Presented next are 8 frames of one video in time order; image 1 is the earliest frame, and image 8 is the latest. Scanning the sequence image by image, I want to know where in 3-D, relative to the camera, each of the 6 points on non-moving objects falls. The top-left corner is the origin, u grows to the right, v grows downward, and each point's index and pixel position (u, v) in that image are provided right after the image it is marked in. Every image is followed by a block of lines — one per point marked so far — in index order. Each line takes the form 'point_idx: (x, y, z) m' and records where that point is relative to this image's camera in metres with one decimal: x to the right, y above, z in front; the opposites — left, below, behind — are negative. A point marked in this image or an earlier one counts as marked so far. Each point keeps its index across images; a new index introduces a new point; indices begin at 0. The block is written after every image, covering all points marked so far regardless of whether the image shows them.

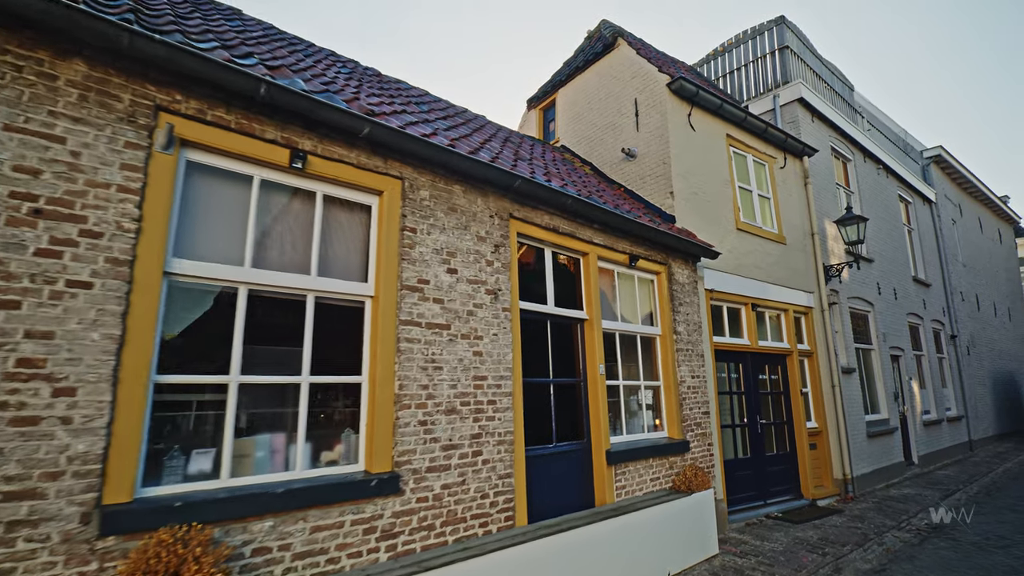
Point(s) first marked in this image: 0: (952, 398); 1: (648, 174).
0: (+11.5, -2.9, +13.4) m
1: (+2.0, +1.6, +7.5) m
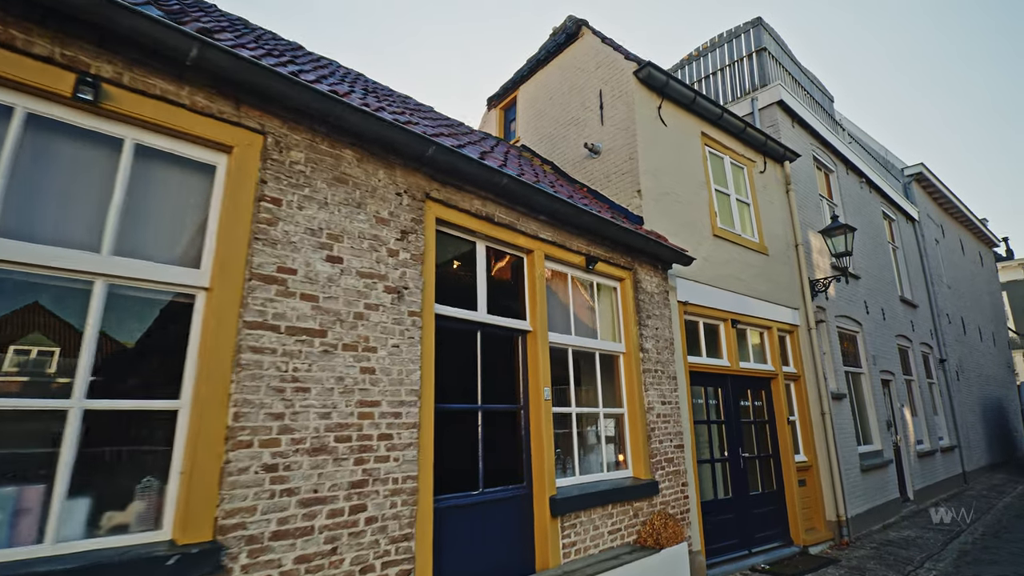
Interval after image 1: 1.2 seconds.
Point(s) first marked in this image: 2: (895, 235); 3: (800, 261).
0: (+10.6, -3.4, +12.6) m
1: (+1.3, +1.5, +6.6) m
2: (+9.7, +1.3, +13.0) m
3: (+4.6, +0.4, +8.1) m
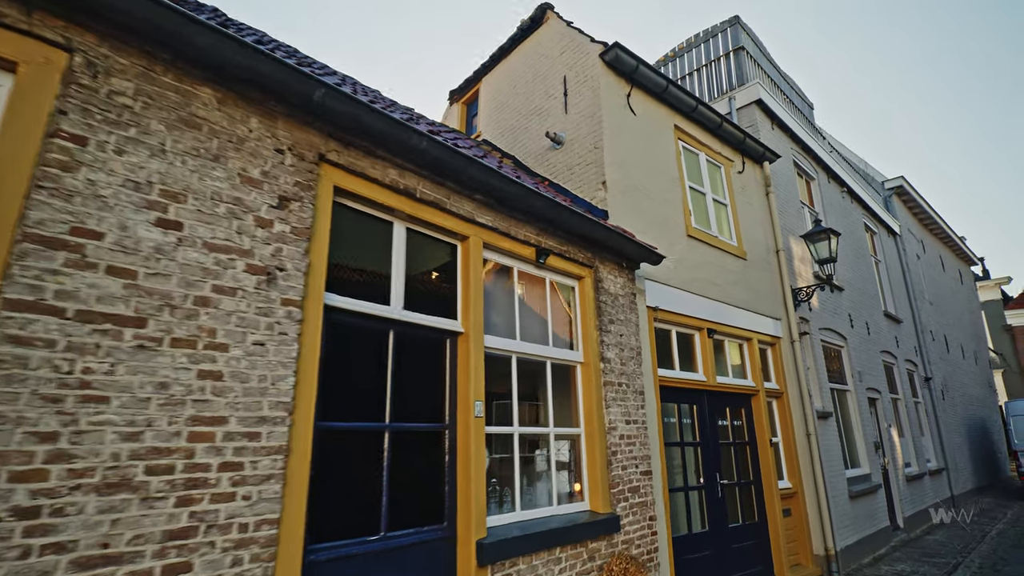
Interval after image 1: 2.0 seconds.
0: (+9.8, -3.8, +12.0) m
1: (+0.7, +1.5, +5.9) m
2: (+8.9, +1.0, +12.5) m
3: (+3.9, +0.3, +7.5) m
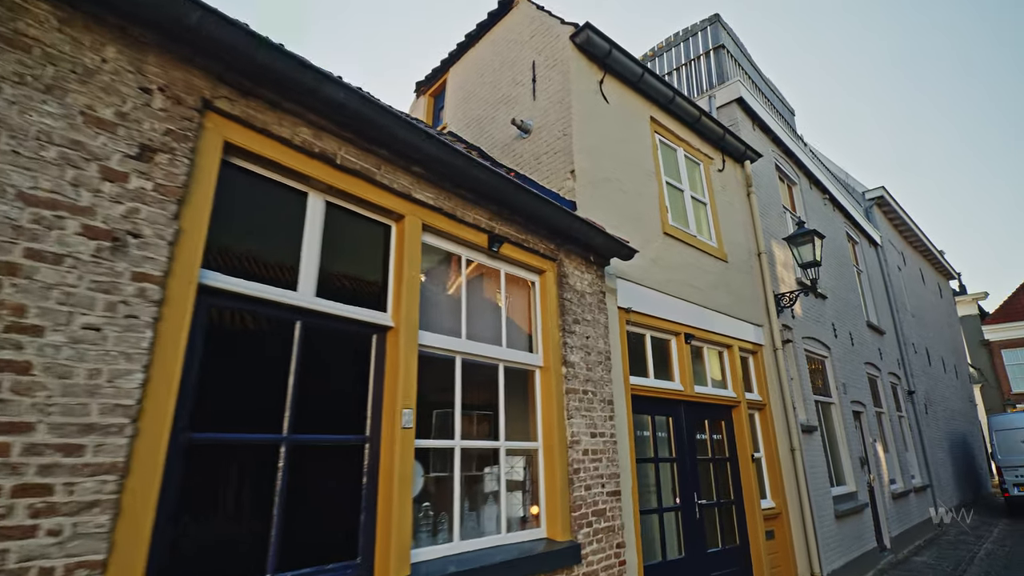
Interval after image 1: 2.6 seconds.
0: (+9.2, -4.0, +11.7) m
1: (+0.3, +1.5, +5.5) m
2: (+8.3, +0.7, +12.3) m
3: (+3.5, +0.2, +7.1) m
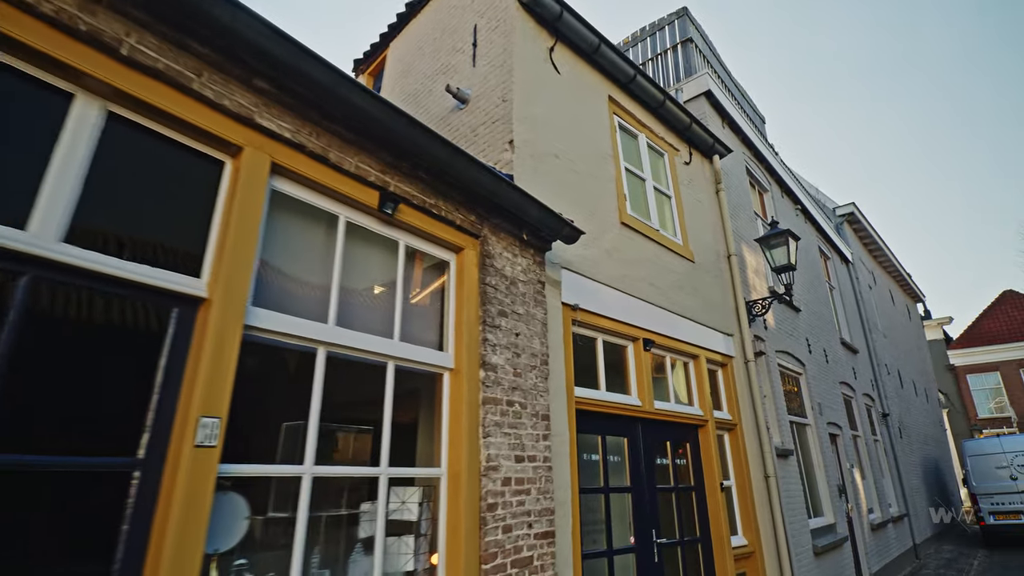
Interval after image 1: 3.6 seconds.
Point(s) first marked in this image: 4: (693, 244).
0: (+8.1, -4.4, +11.0) m
1: (-0.3, +1.5, +4.7) m
2: (+7.3, +0.3, +11.8) m
3: (+2.8, +0.1, +6.4) m
4: (+2.1, +0.5, +5.9) m
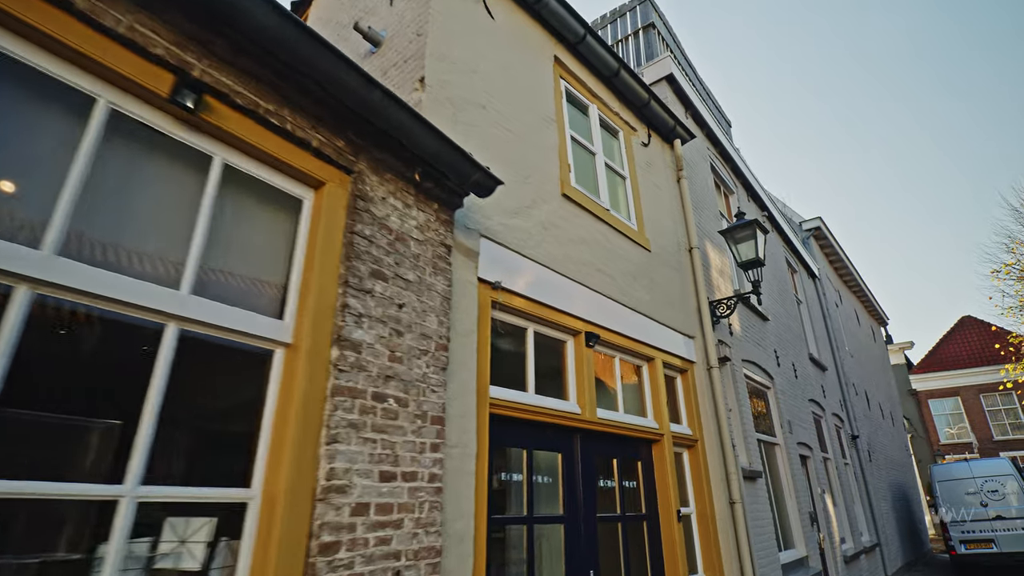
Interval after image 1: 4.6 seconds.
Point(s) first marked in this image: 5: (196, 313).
0: (+7.1, -4.7, +10.3) m
1: (-0.9, +1.7, +3.8) m
2: (+6.3, 0.0, +11.3) m
3: (+2.0, +0.2, +5.6) m
4: (+1.4, +0.6, +5.2) m
5: (-1.1, -0.1, +1.9) m
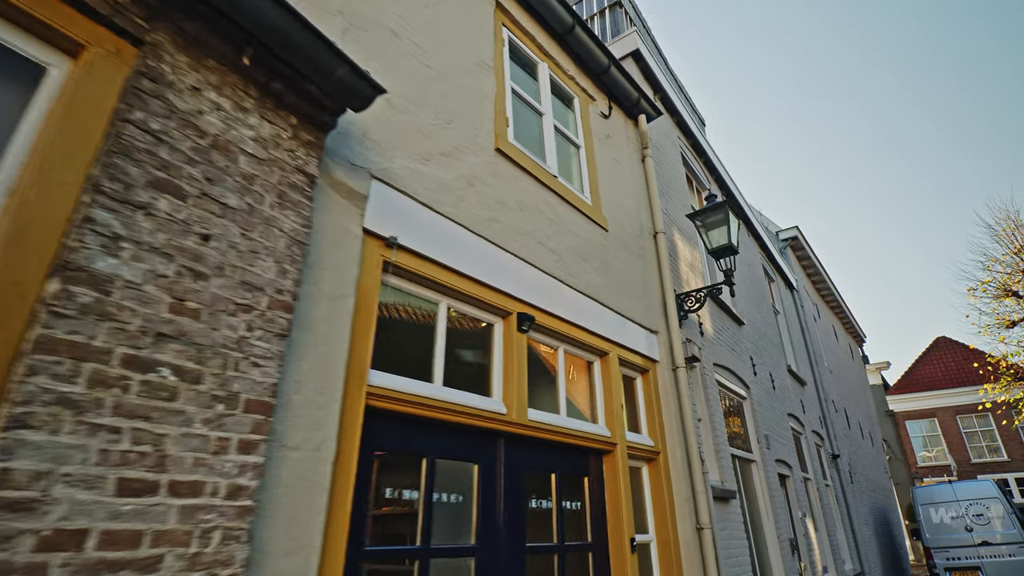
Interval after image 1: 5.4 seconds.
0: (+6.3, -4.8, +9.6) m
1: (-1.4, +1.9, +3.1) m
2: (+5.5, -0.2, +10.8) m
3: (+1.4, +0.2, +5.0) m
4: (+0.8, +0.7, +4.5) m
5: (-1.6, +0.2, +1.1) m
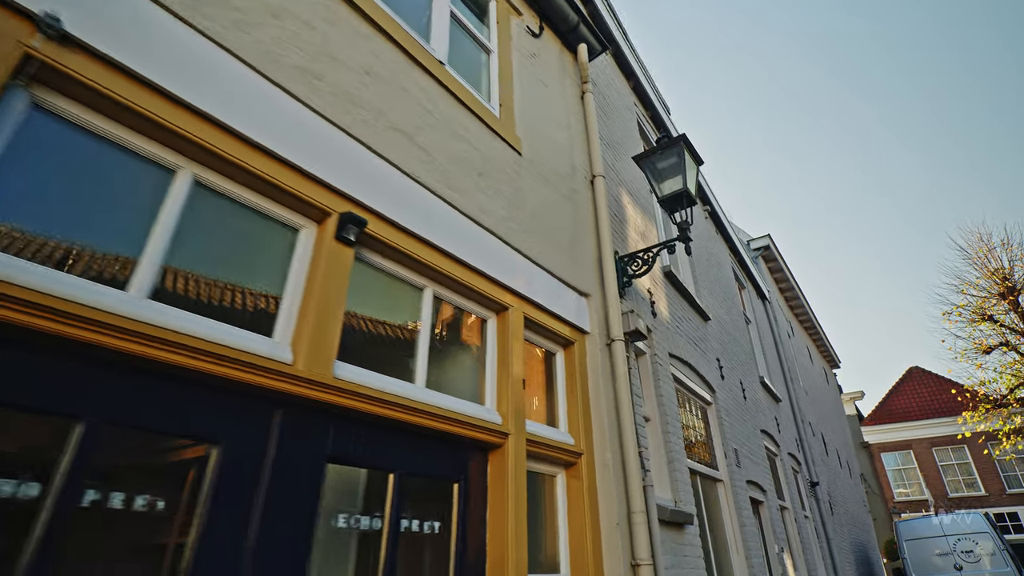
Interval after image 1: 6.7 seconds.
0: (+5.2, -4.9, +8.4) m
1: (-2.0, +2.4, +2.0) m
2: (+4.5, -0.3, +9.8) m
3: (+0.7, +0.5, +3.9) m
4: (+0.1, +1.0, +3.5) m
5: (-2.2, +0.8, -0.1) m
